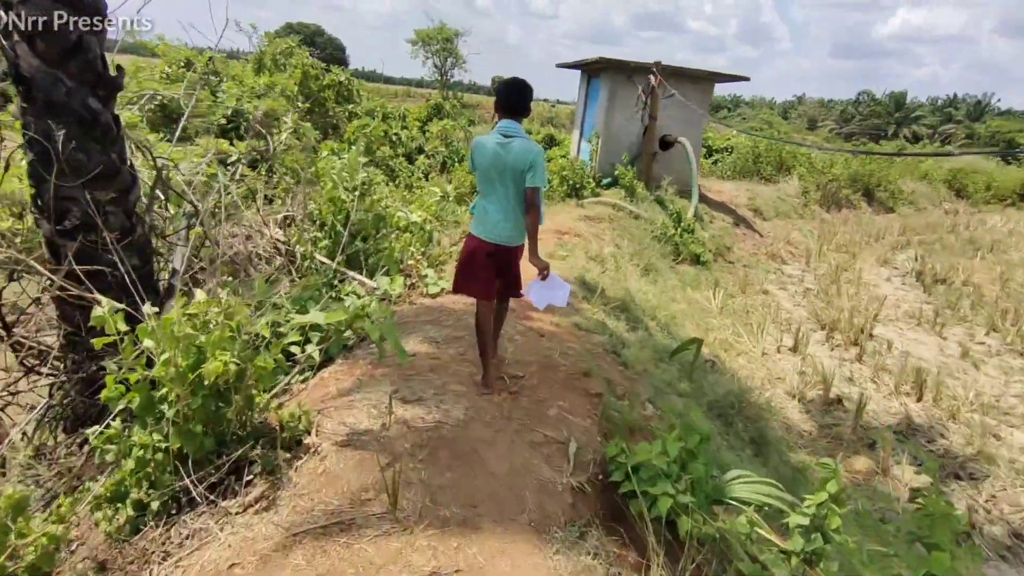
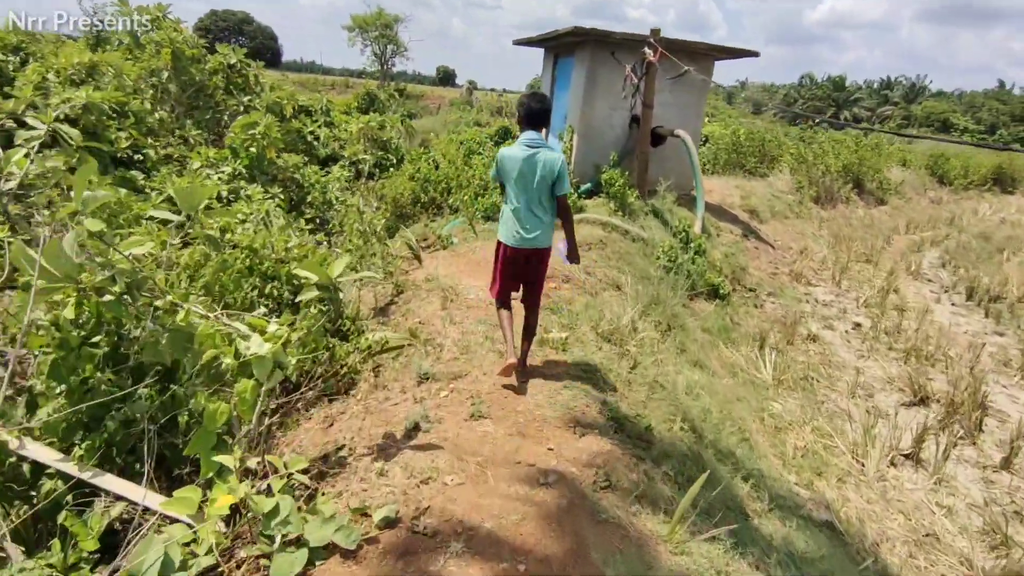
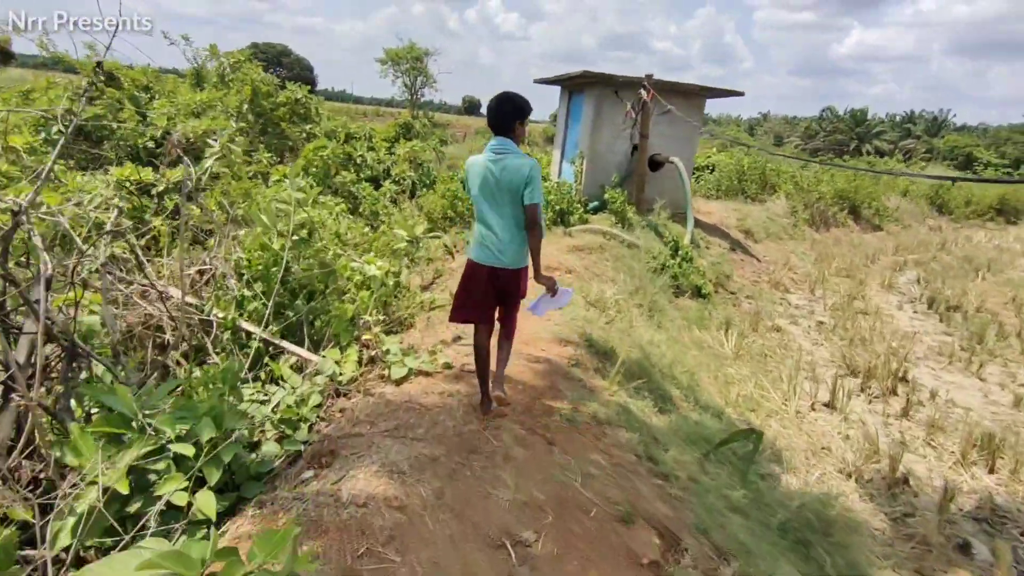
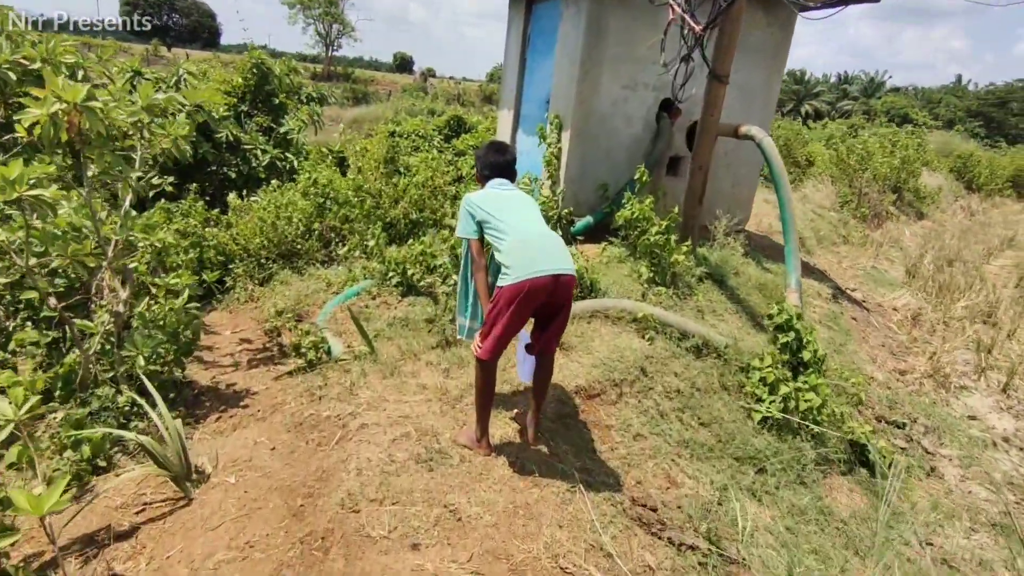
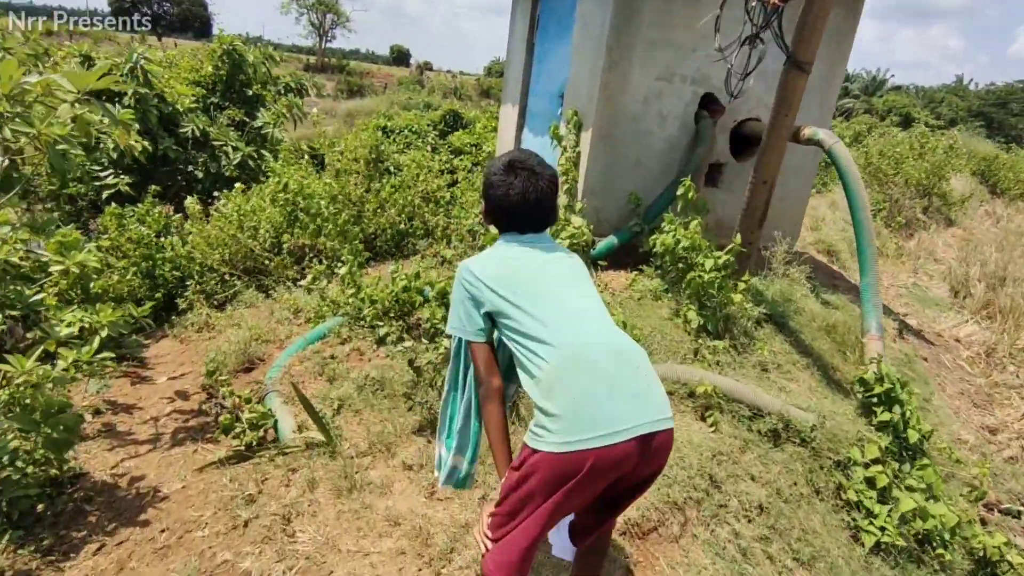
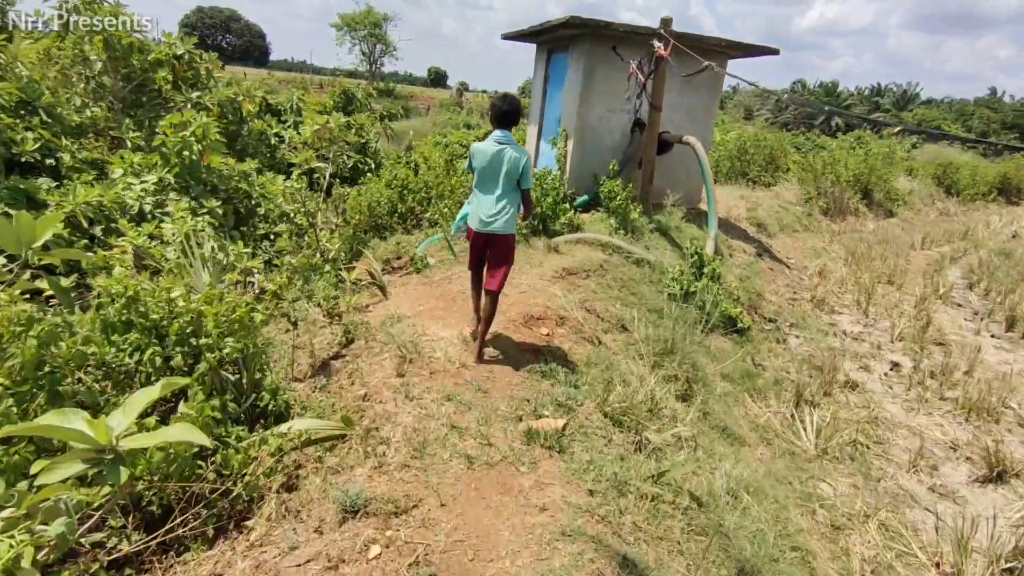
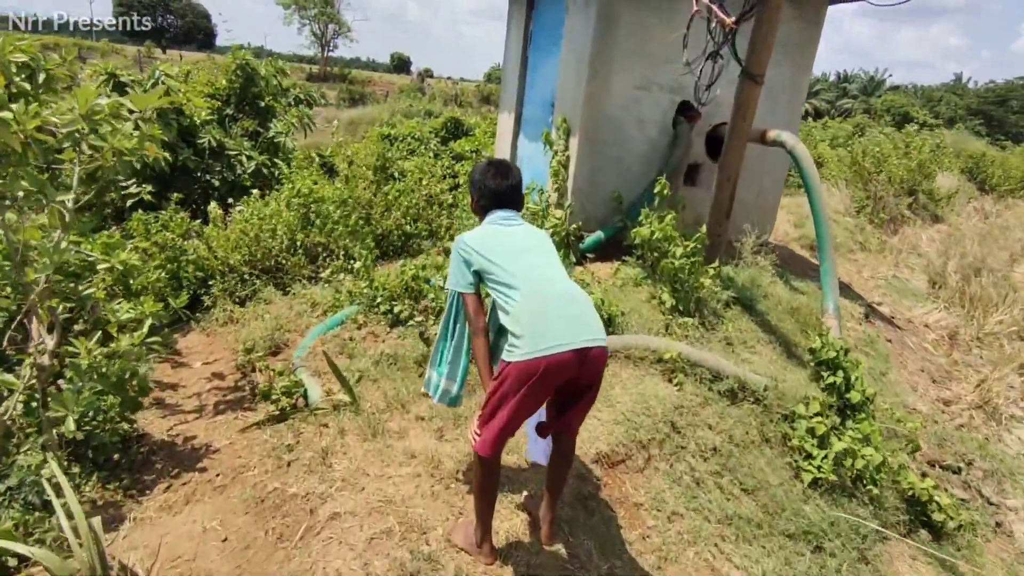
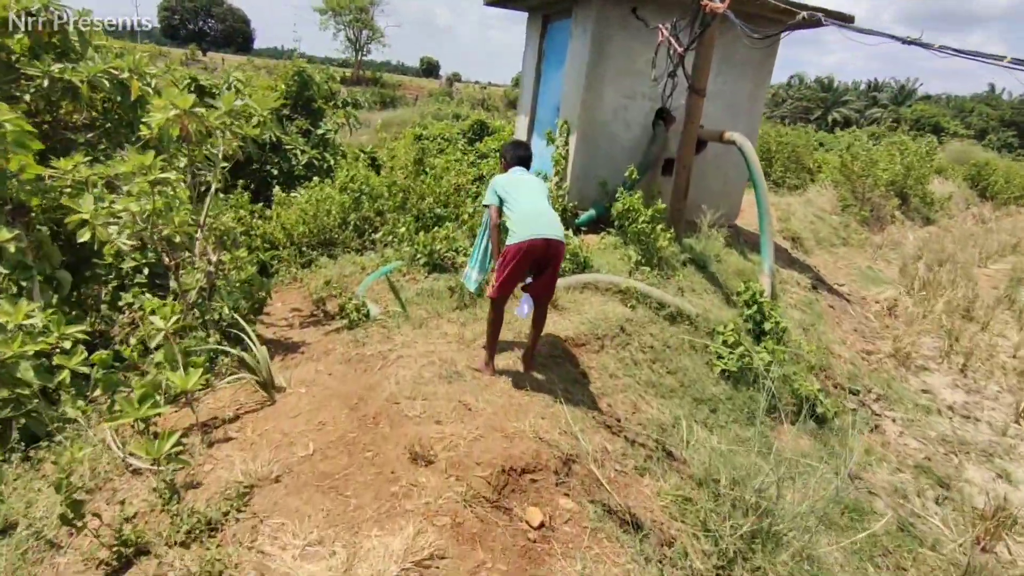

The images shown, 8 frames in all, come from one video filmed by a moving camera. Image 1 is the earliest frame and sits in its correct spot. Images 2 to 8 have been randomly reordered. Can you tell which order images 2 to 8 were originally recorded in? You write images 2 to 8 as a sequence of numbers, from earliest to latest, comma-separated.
3, 2, 6, 8, 4, 7, 5
